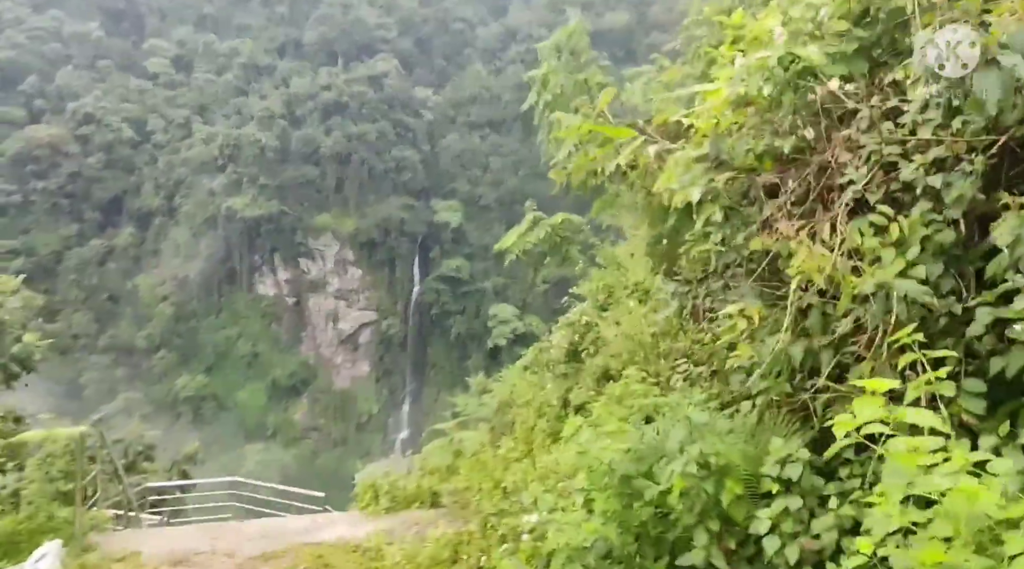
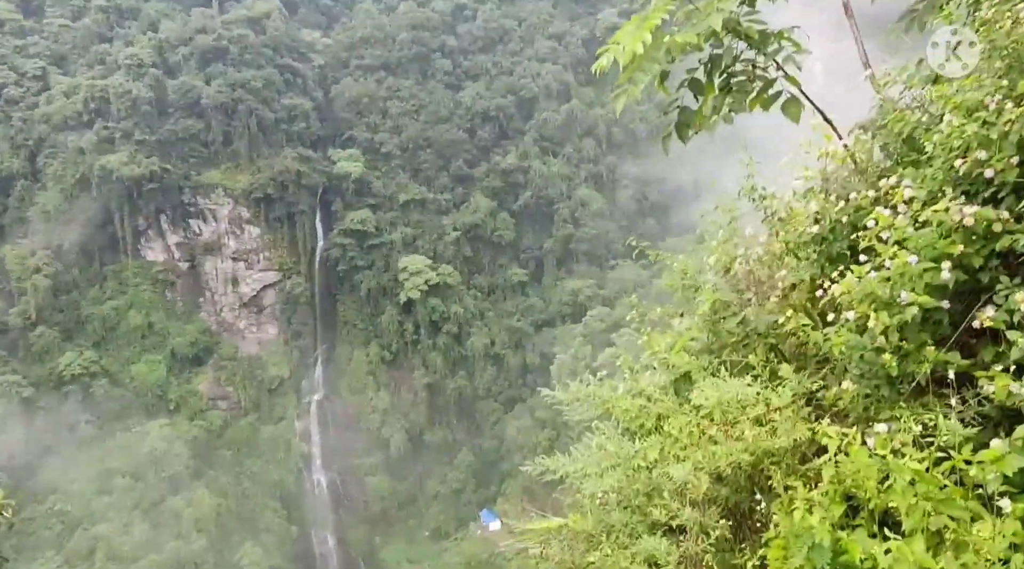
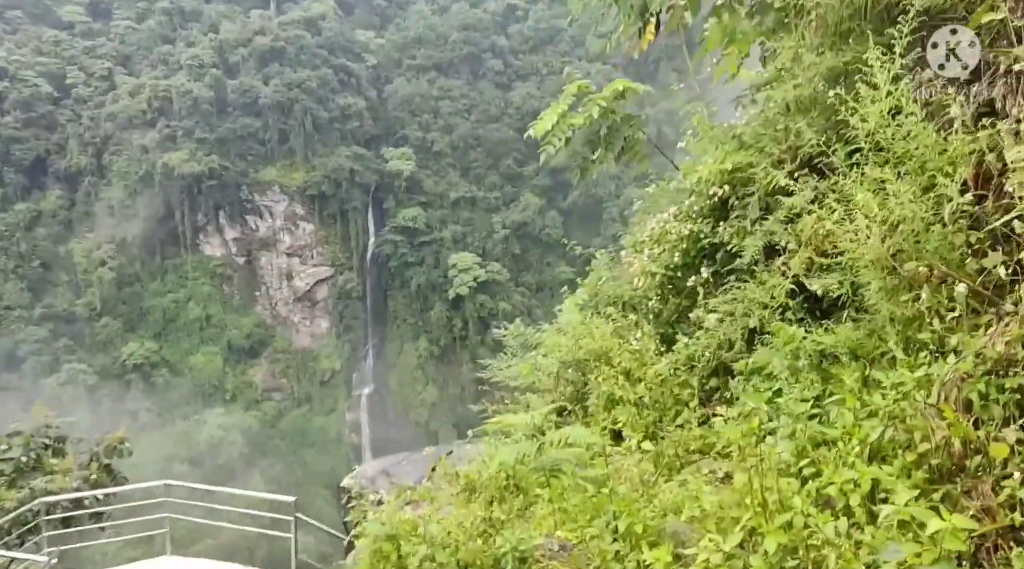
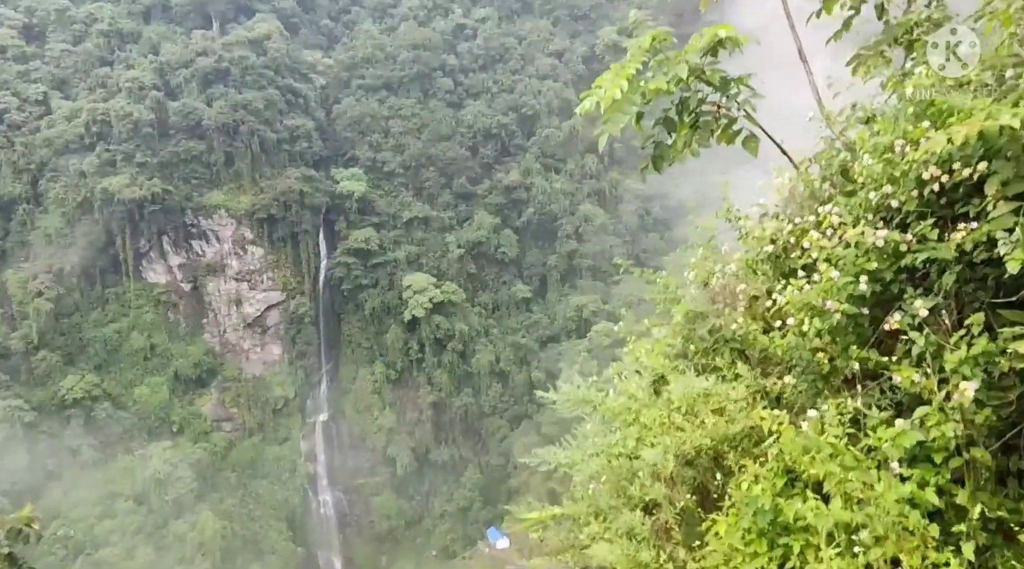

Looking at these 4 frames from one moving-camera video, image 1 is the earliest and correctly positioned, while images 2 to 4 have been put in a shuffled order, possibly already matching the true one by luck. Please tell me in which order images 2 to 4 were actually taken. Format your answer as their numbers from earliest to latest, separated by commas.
3, 4, 2
